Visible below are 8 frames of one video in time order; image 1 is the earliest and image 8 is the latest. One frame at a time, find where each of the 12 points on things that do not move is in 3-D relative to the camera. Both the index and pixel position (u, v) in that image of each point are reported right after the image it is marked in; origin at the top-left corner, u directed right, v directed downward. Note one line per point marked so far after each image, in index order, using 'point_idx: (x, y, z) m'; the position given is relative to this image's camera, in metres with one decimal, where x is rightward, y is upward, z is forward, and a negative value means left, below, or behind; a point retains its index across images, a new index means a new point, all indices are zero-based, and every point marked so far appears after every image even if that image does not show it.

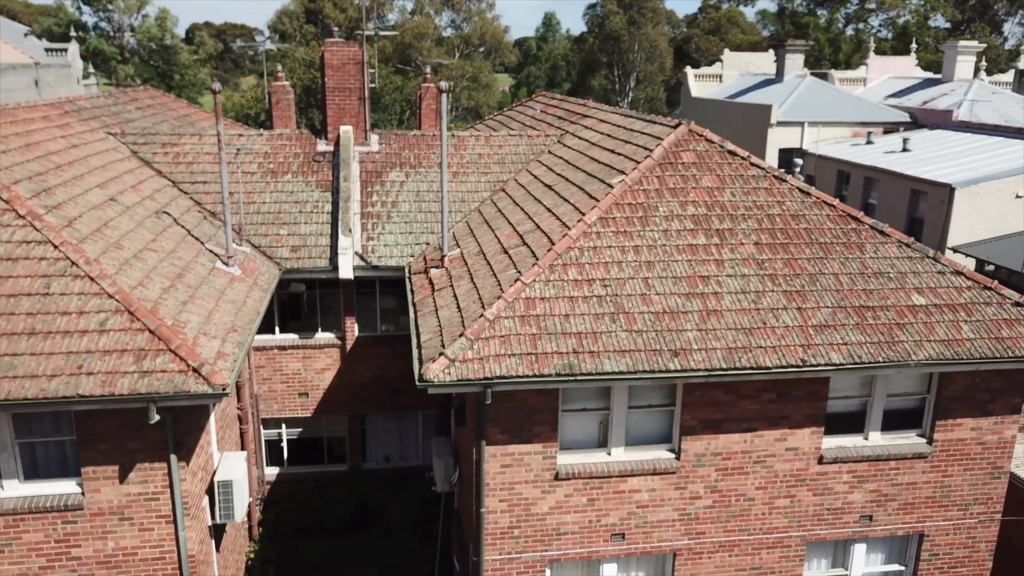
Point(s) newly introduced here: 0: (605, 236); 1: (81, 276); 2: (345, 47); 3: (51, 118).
0: (+0.7, +0.4, +9.4) m
1: (-2.6, +0.1, +8.3) m
2: (-1.6, +2.4, +13.6) m
3: (-4.3, +1.6, +12.5) m
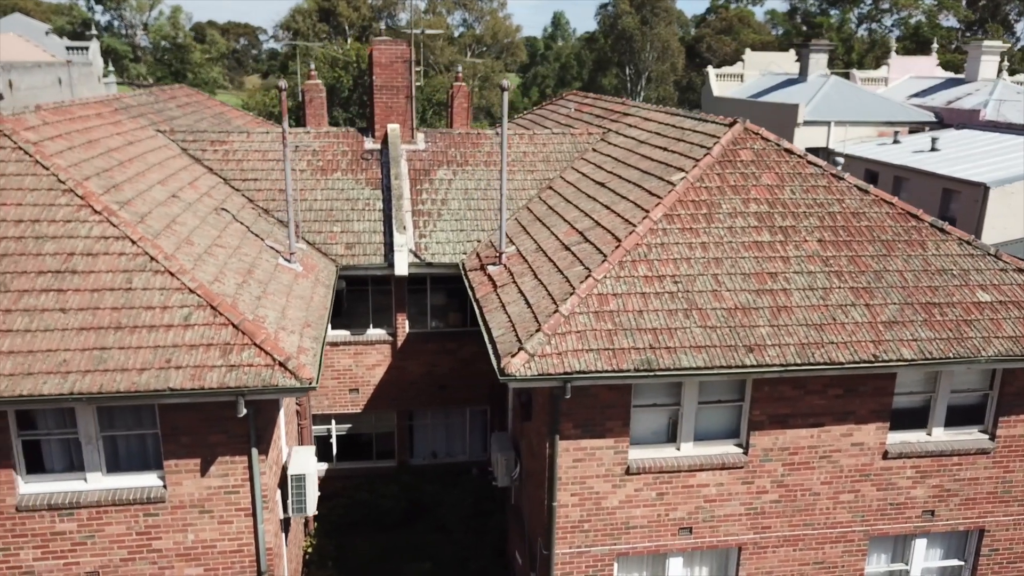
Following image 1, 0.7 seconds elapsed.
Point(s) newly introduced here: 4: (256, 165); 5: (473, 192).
0: (+1.1, +0.4, +9.5) m
1: (-2.2, +0.1, +8.4) m
2: (-1.2, +2.5, +13.7) m
3: (-3.8, +1.6, +12.6) m
4: (-2.5, +1.2, +13.3) m
5: (-0.4, +0.9, +13.3) m
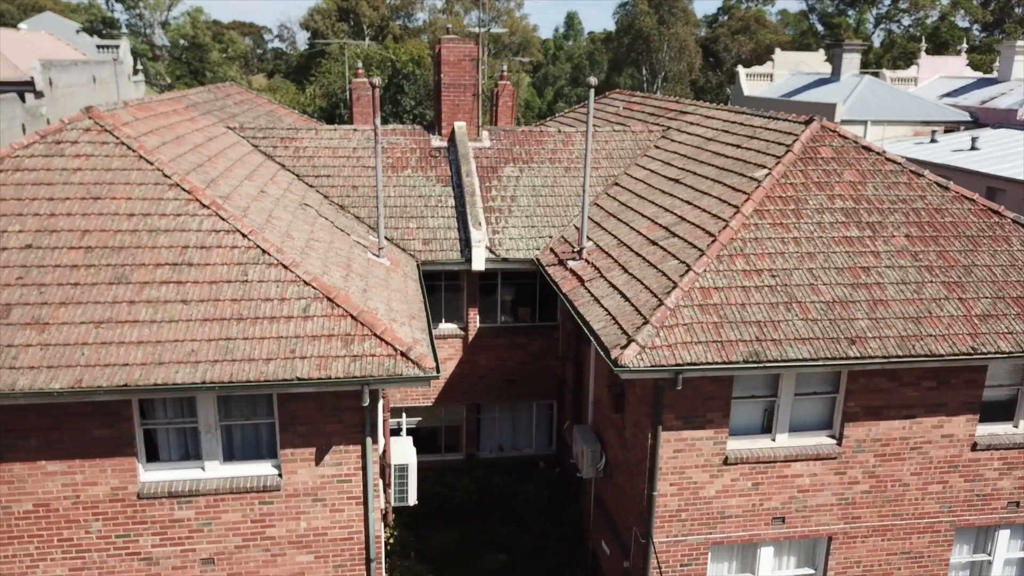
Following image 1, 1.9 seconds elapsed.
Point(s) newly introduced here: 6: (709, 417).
0: (+1.8, +0.4, +9.7) m
1: (-1.5, +0.1, +8.6) m
2: (-0.5, +2.5, +13.9) m
3: (-3.1, +1.7, +12.8) m
4: (-1.8, +1.3, +13.4) m
5: (+0.3, +1.0, +13.4) m
6: (+1.3, -0.8, +8.9) m
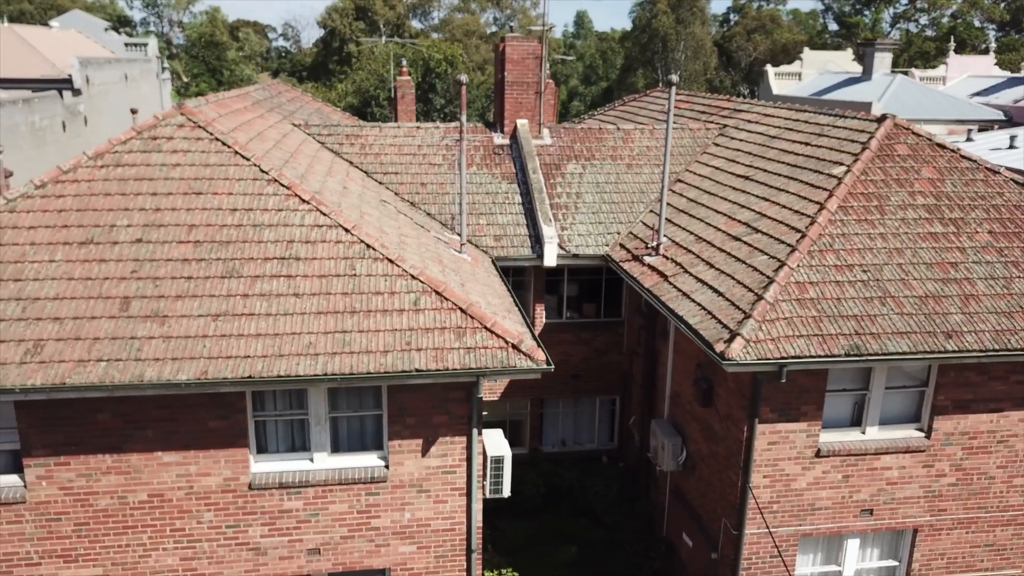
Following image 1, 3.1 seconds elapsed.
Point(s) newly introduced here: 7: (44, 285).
0: (+2.5, +0.5, +9.8) m
1: (-0.8, +0.2, +8.7) m
2: (+0.1, +2.5, +14.0) m
3: (-2.5, +1.7, +12.9) m
4: (-1.2, +1.3, +13.5) m
5: (+0.9, +1.0, +13.5) m
6: (+1.9, -0.8, +9.0) m
7: (-2.7, 0.0, +7.9) m
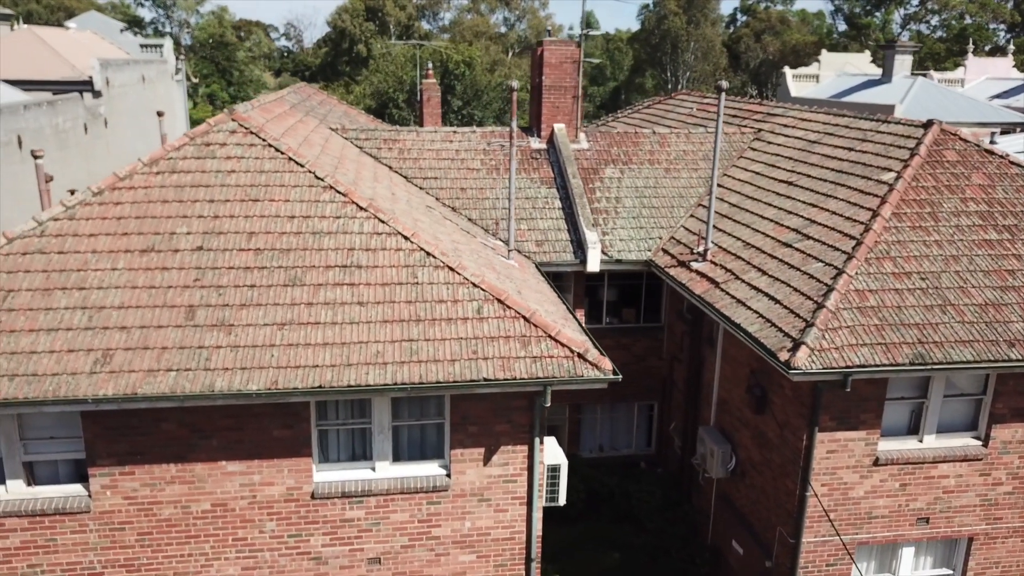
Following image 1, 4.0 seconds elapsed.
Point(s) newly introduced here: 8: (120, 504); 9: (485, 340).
0: (+2.8, +0.4, +9.8) m
1: (-0.5, +0.1, +8.6) m
2: (+0.5, +2.5, +14.0) m
3: (-2.1, +1.6, +12.9) m
4: (-0.8, +1.2, +13.5) m
5: (+1.3, +1.0, +13.5) m
6: (+2.3, -0.9, +9.0) m
7: (-2.3, 0.0, +7.9) m
8: (-2.3, -1.3, +7.9) m
9: (-0.2, -0.3, +8.0) m
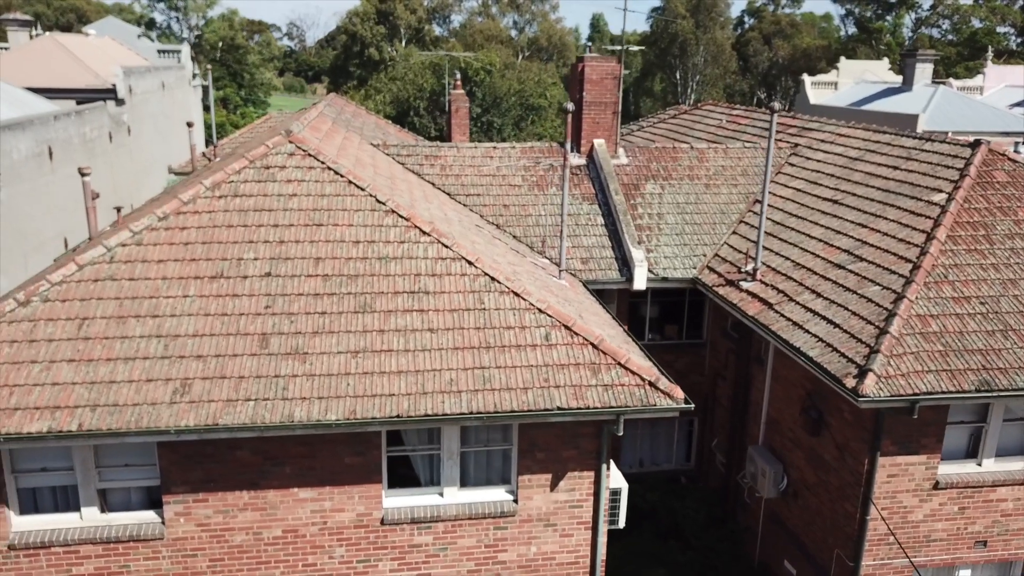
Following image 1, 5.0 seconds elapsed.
0: (+3.3, +0.3, +9.8) m
1: (0.0, 0.0, +8.7) m
2: (+1.0, +2.3, +14.0) m
3: (-1.7, +1.5, +12.9) m
4: (-0.4, +1.1, +13.5) m
5: (+1.7, +0.8, +13.5) m
6: (+2.7, -1.0, +9.0) m
7: (-1.9, -0.2, +7.9) m
8: (-1.9, -1.4, +7.9) m
9: (+0.3, -0.5, +8.0) m
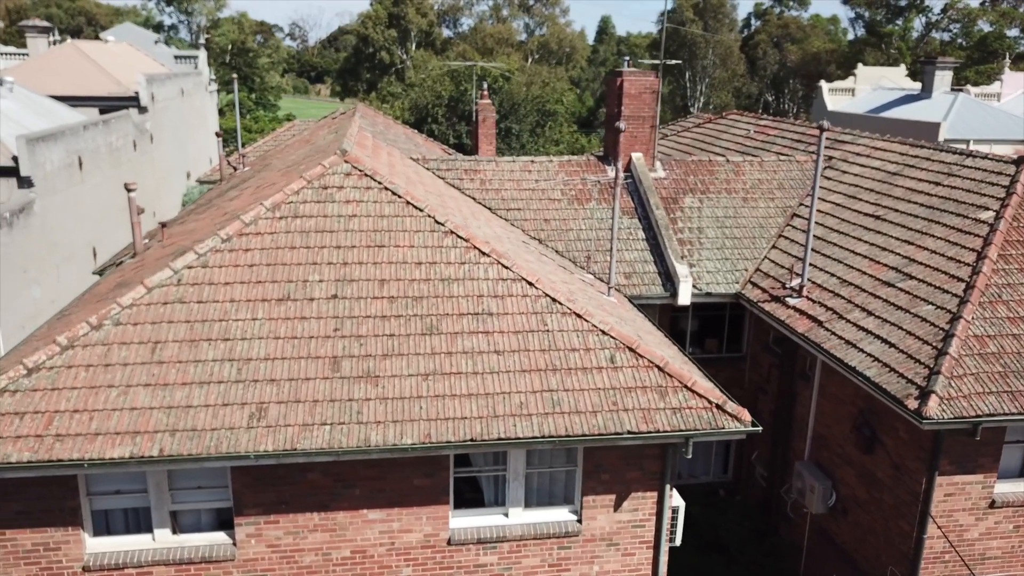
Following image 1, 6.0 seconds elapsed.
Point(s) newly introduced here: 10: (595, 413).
0: (+3.7, +0.1, +9.9) m
1: (+0.4, -0.2, +8.8) m
2: (+1.4, +2.2, +14.1) m
3: (-1.3, +1.4, +13.0) m
4: (0.0, +0.9, +13.6) m
5: (+2.1, +0.7, +13.6) m
6: (+3.1, -1.2, +9.1) m
7: (-1.5, -0.3, +8.0) m
8: (-1.5, -1.6, +8.0) m
9: (+0.7, -0.6, +8.1) m
10: (+0.5, -0.7, +7.8) m
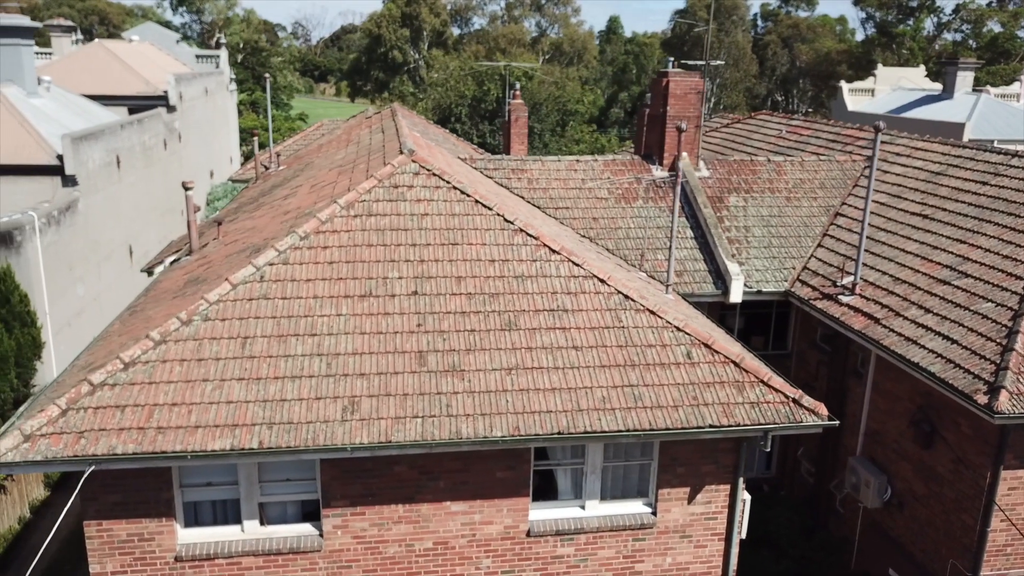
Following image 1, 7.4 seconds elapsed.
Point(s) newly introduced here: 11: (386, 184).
0: (+4.2, +0.1, +10.0) m
1: (+0.9, -0.1, +8.9) m
2: (+1.8, +2.2, +14.2) m
3: (-0.8, +1.4, +13.1) m
4: (+0.5, +1.0, +13.8) m
5: (+2.6, +0.7, +13.8) m
6: (+3.6, -1.2, +9.2) m
7: (-1.0, -0.3, +8.1) m
8: (-1.0, -1.5, +8.2) m
9: (+1.2, -0.6, +8.2) m
10: (+1.0, -0.7, +8.0) m
11: (-0.9, +0.8, +9.8) m
